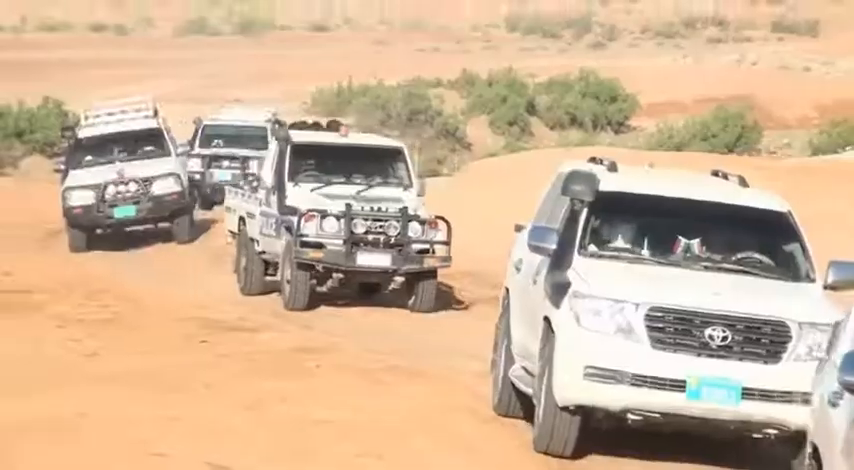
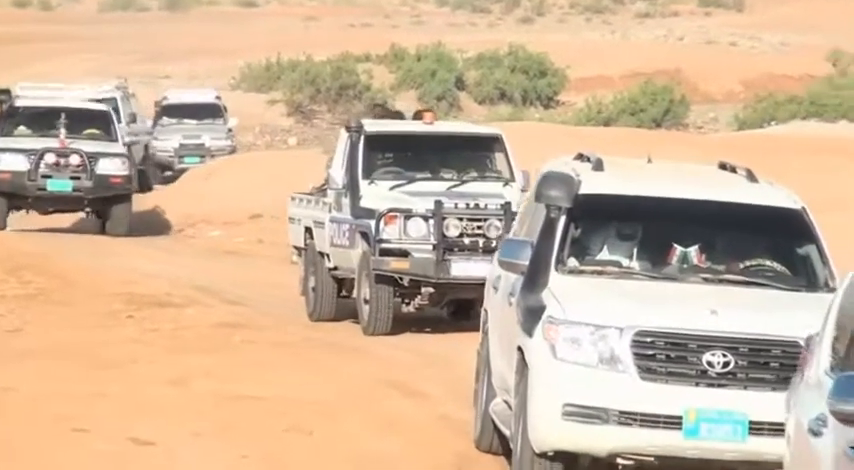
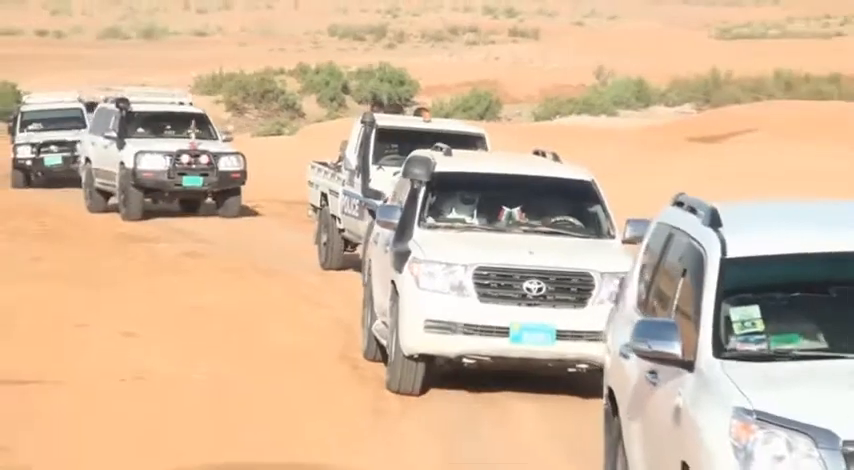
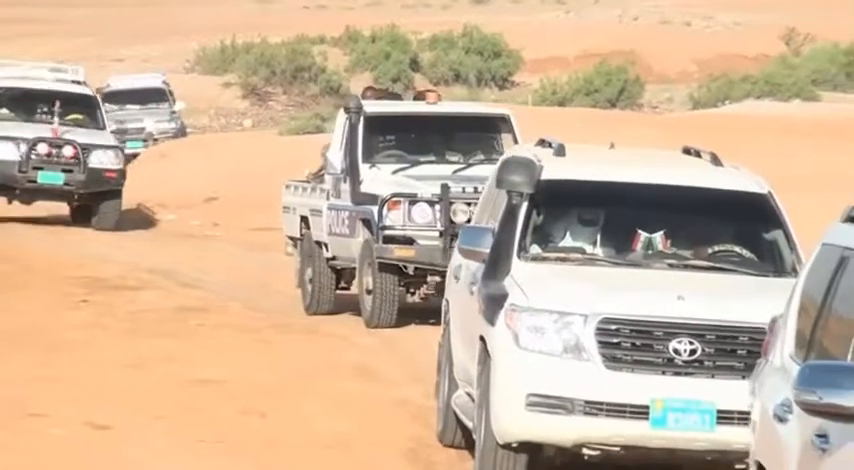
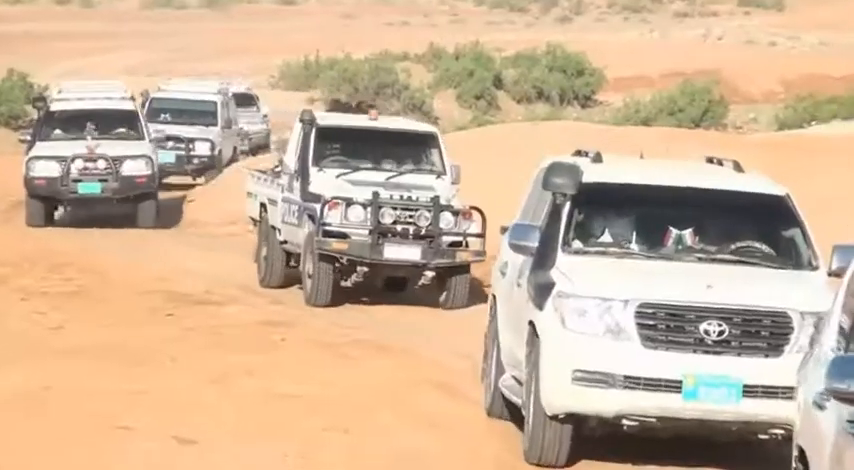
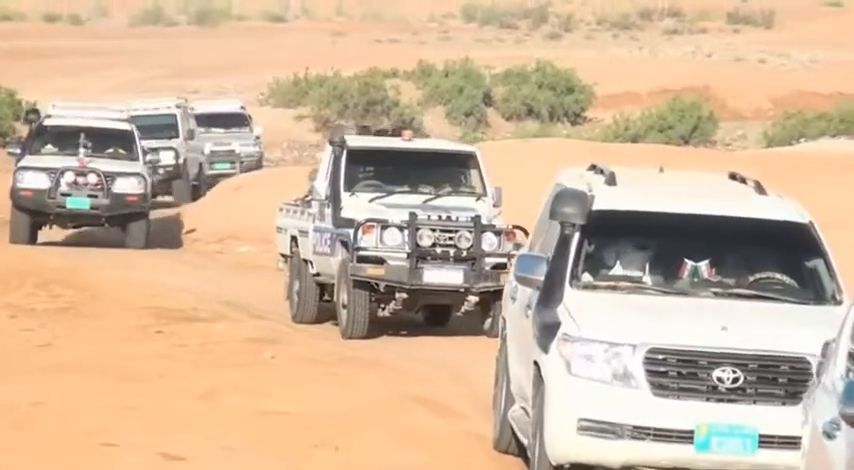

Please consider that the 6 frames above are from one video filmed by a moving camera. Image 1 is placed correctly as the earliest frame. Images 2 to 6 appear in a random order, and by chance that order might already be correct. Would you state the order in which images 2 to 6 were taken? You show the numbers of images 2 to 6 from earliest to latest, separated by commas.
5, 6, 2, 4, 3
